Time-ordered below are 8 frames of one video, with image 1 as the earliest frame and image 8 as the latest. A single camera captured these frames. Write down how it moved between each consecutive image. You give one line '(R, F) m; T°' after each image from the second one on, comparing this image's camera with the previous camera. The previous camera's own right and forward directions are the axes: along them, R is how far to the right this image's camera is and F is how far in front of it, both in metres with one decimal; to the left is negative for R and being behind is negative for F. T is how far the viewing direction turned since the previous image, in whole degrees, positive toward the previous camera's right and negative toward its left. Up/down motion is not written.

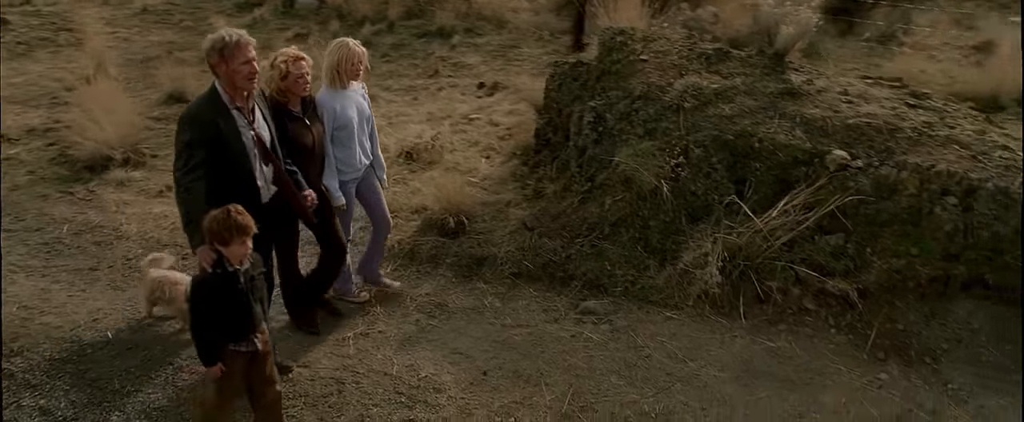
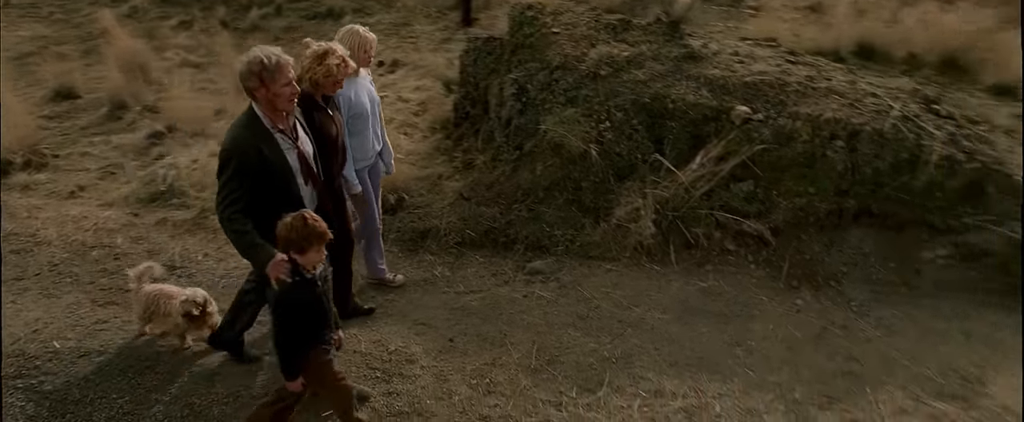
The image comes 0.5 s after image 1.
(-0.5, -0.1) m; +11°
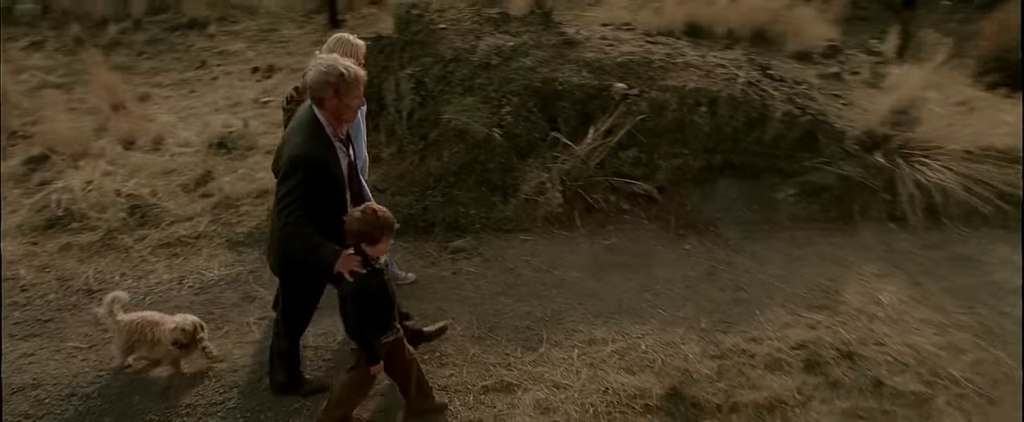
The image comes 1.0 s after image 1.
(-0.5, -0.3) m; +13°
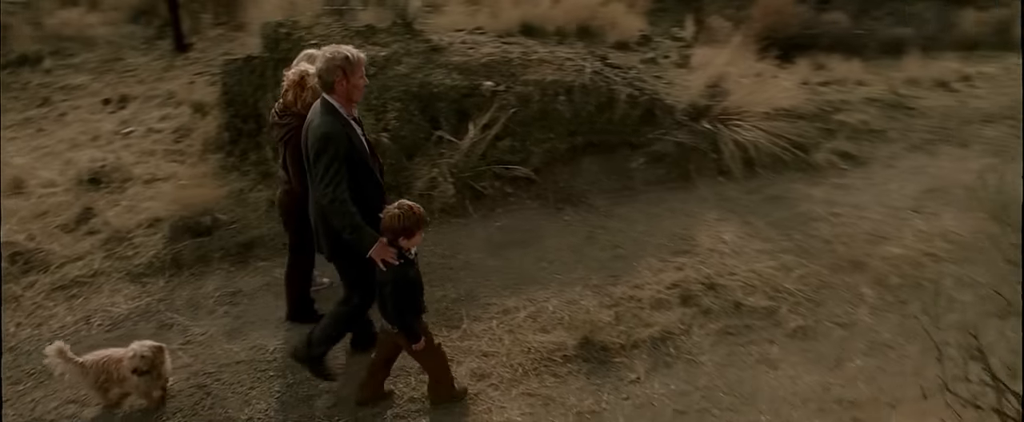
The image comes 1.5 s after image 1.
(-0.5, -0.4) m; +14°
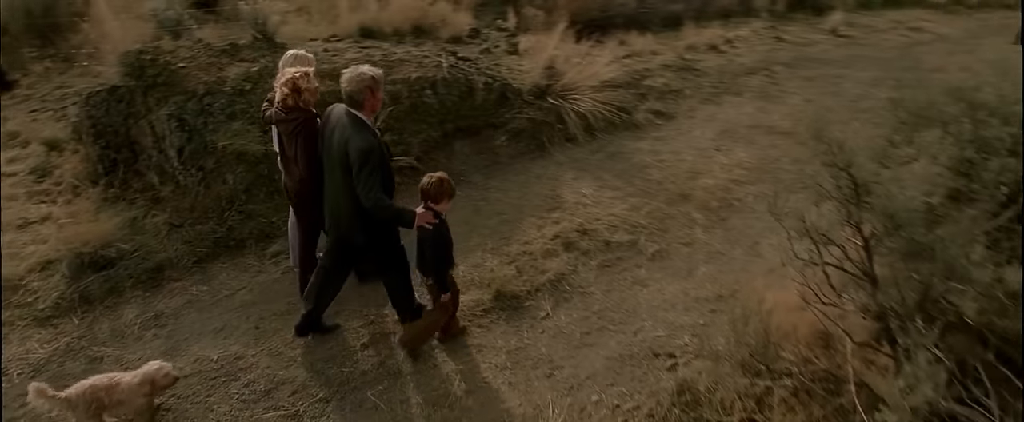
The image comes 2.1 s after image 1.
(-0.7, -0.6) m; +16°
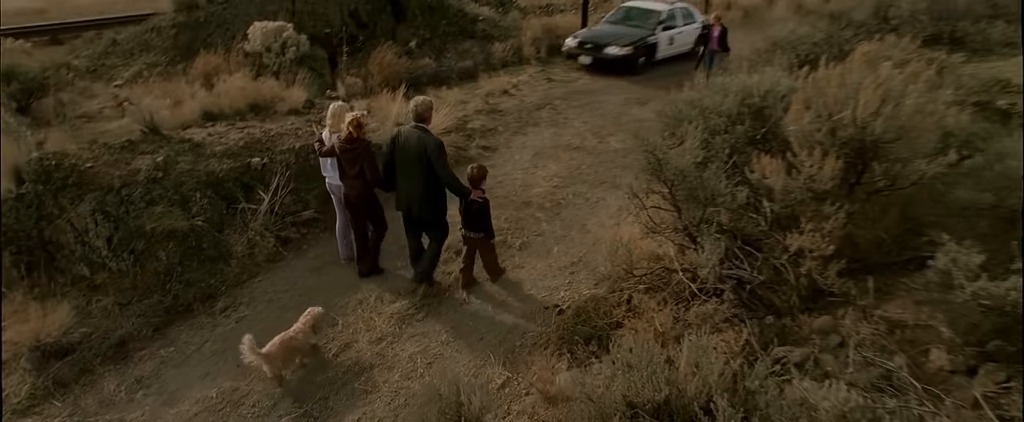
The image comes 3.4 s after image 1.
(-1.2, -1.5) m; +19°
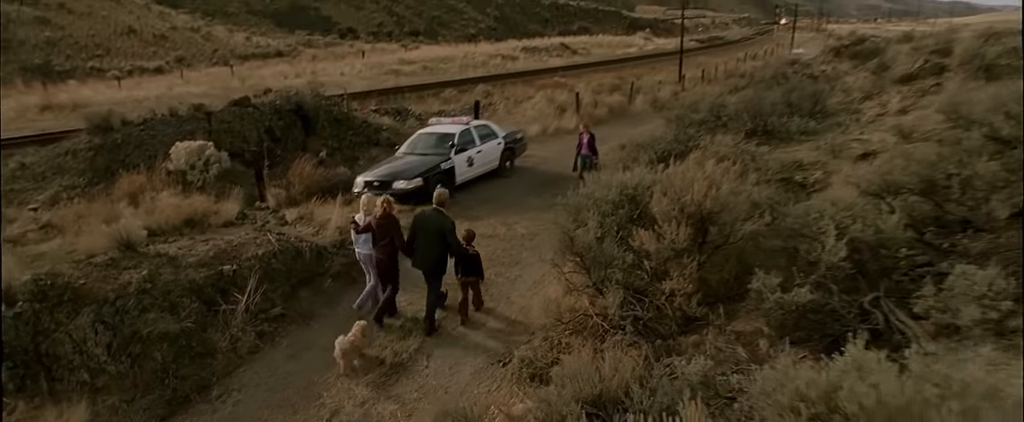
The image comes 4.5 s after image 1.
(-0.6, -1.7) m; +10°
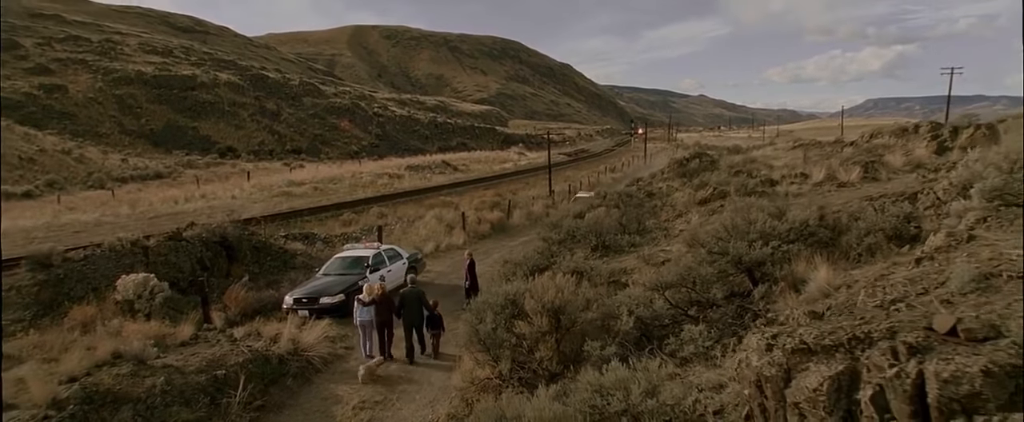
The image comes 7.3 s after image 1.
(-0.6, -3.8) m; +10°
